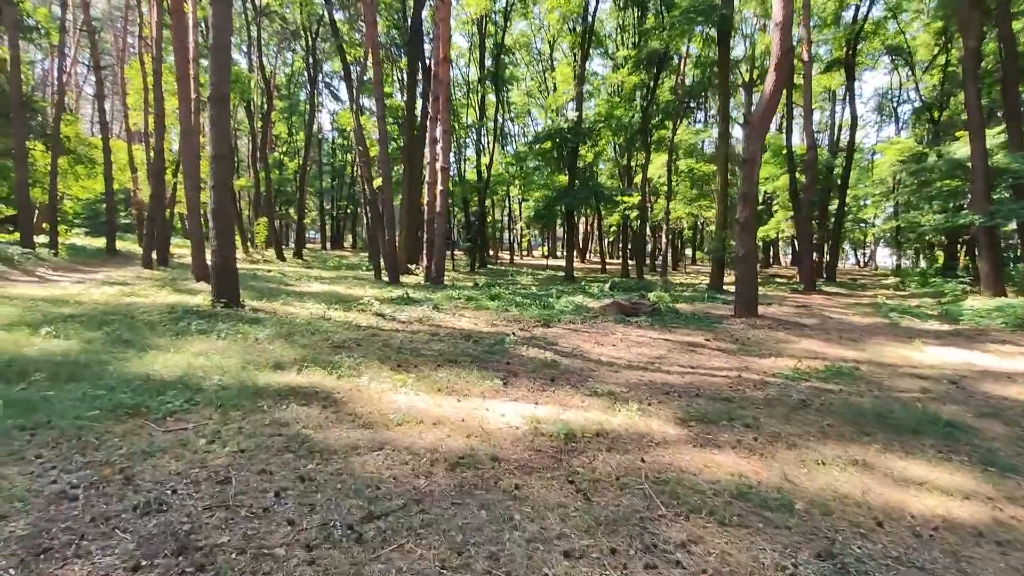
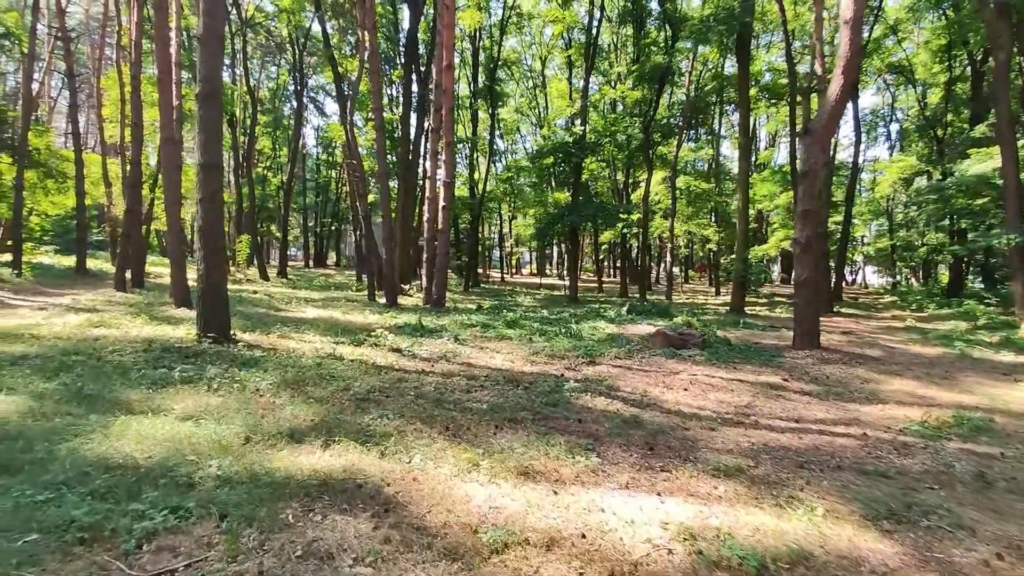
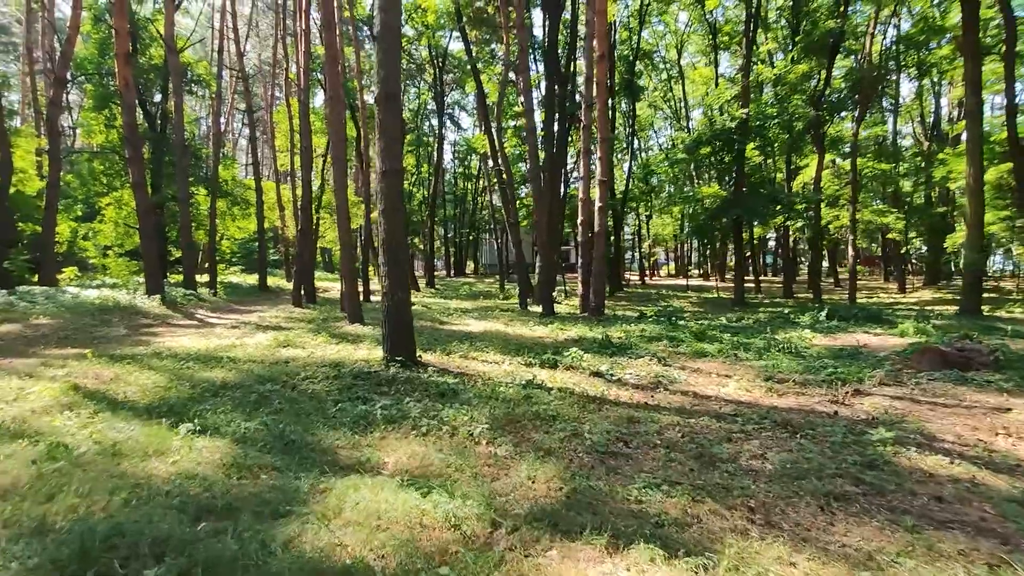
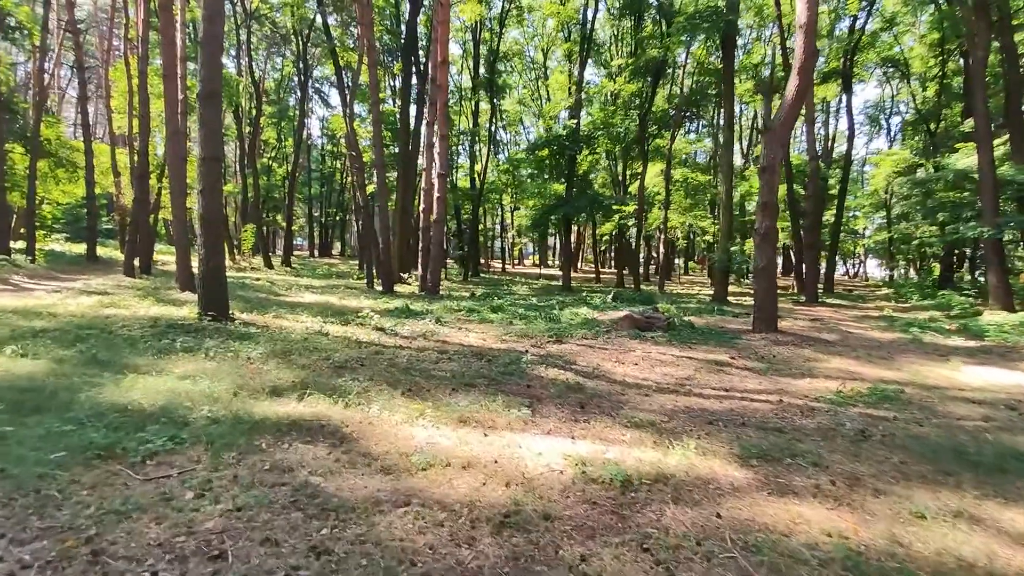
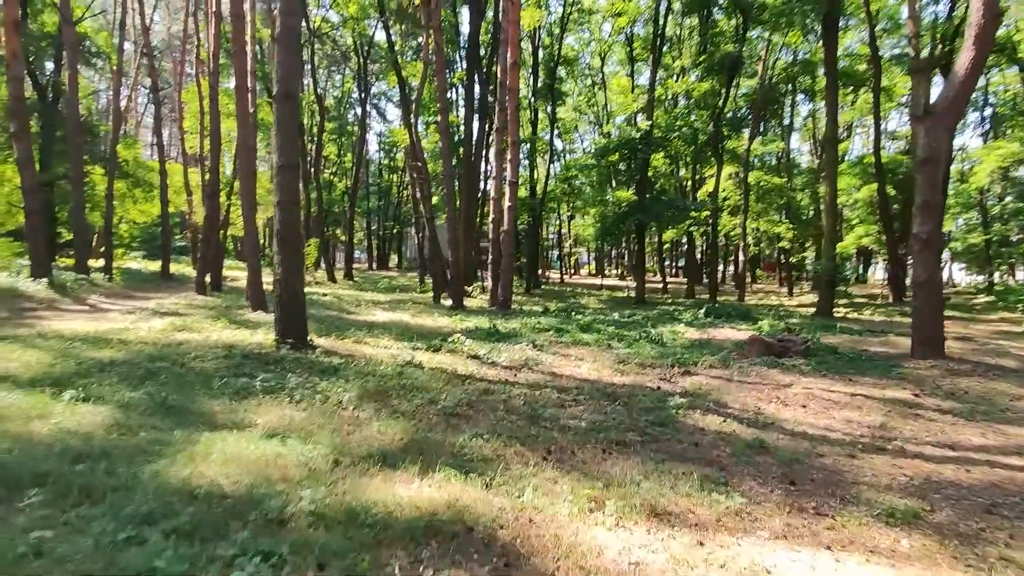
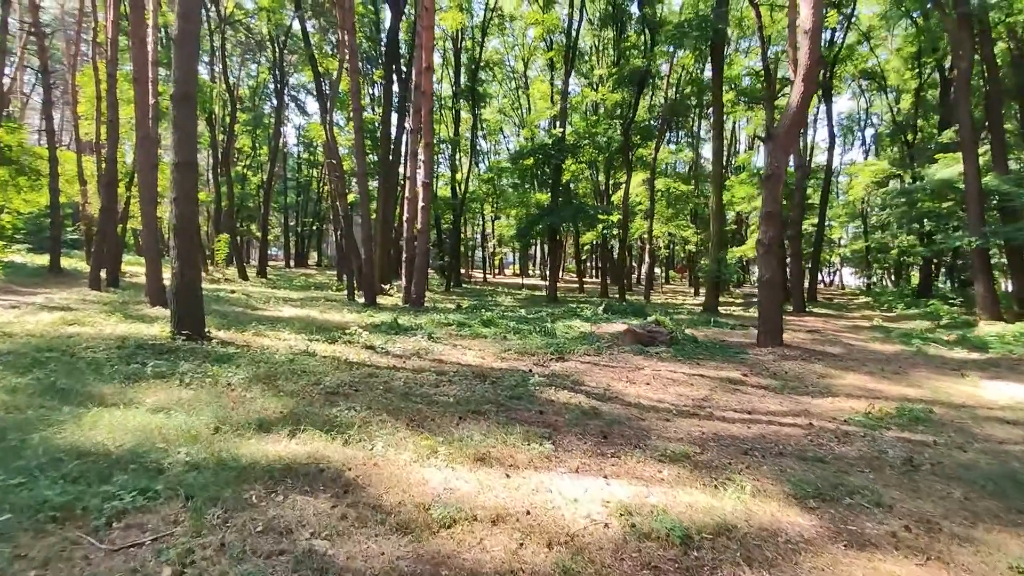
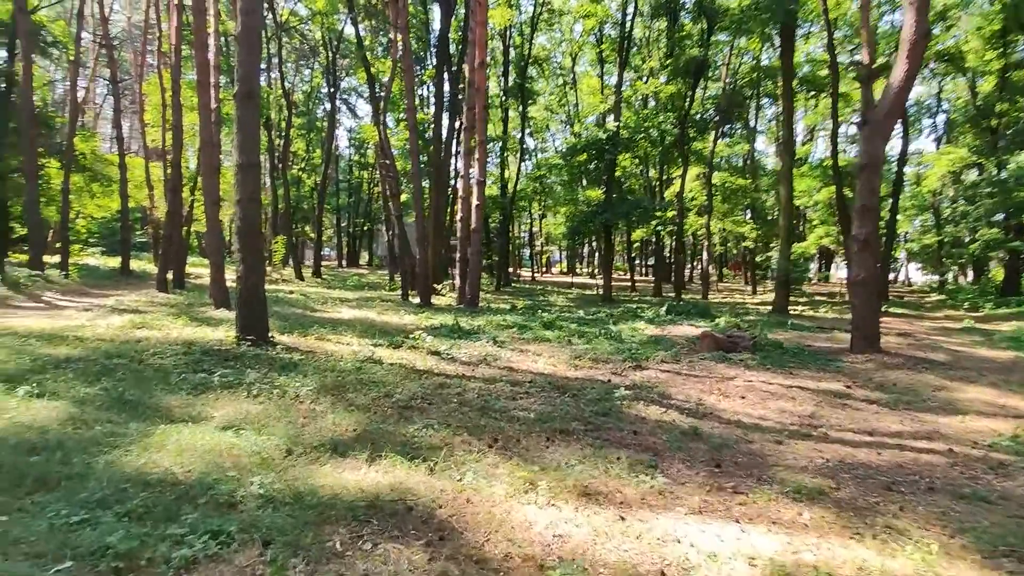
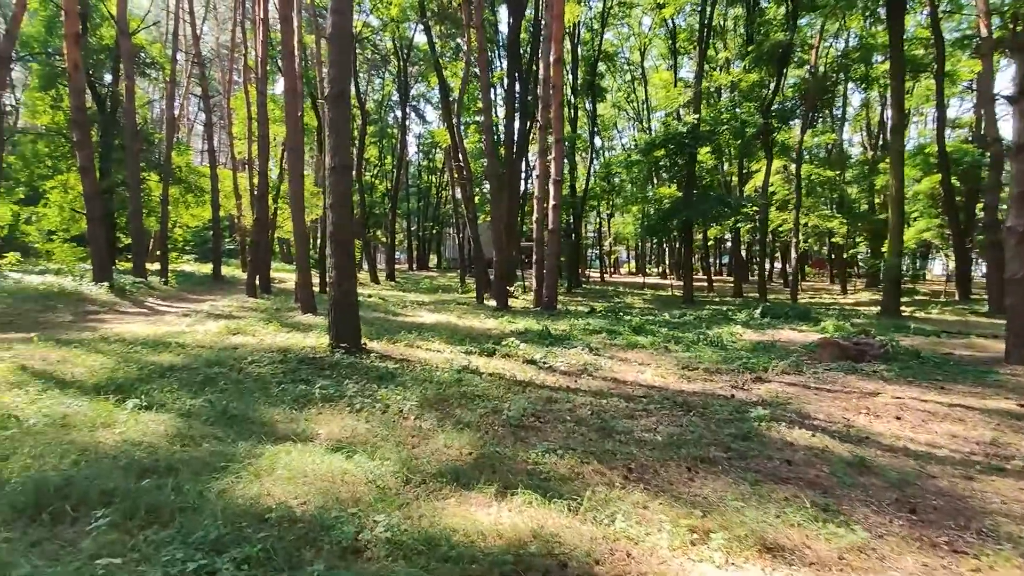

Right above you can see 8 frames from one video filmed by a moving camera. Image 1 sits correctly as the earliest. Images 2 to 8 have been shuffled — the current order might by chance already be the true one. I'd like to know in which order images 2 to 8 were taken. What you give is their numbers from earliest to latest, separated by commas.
4, 6, 2, 7, 5, 8, 3
